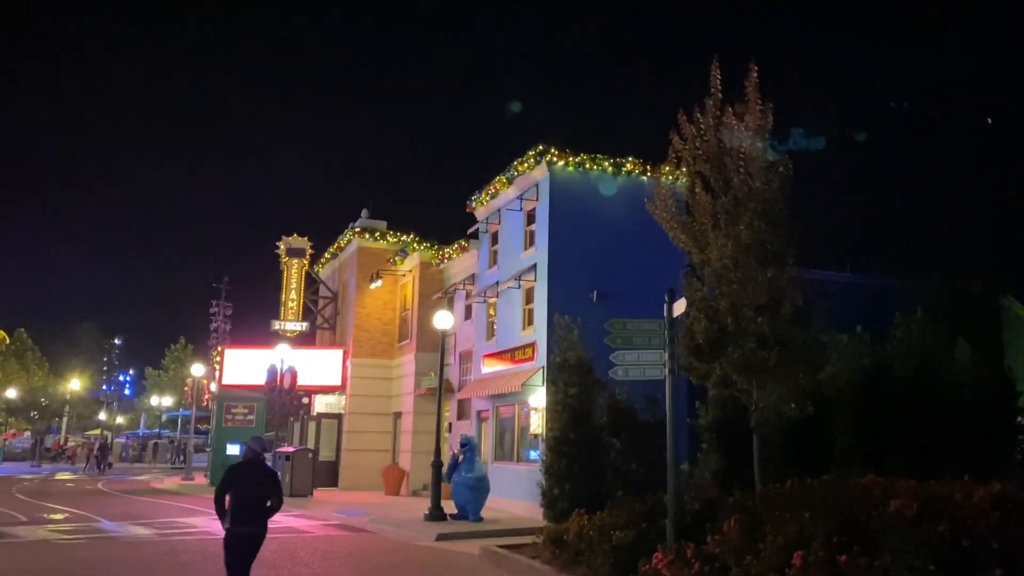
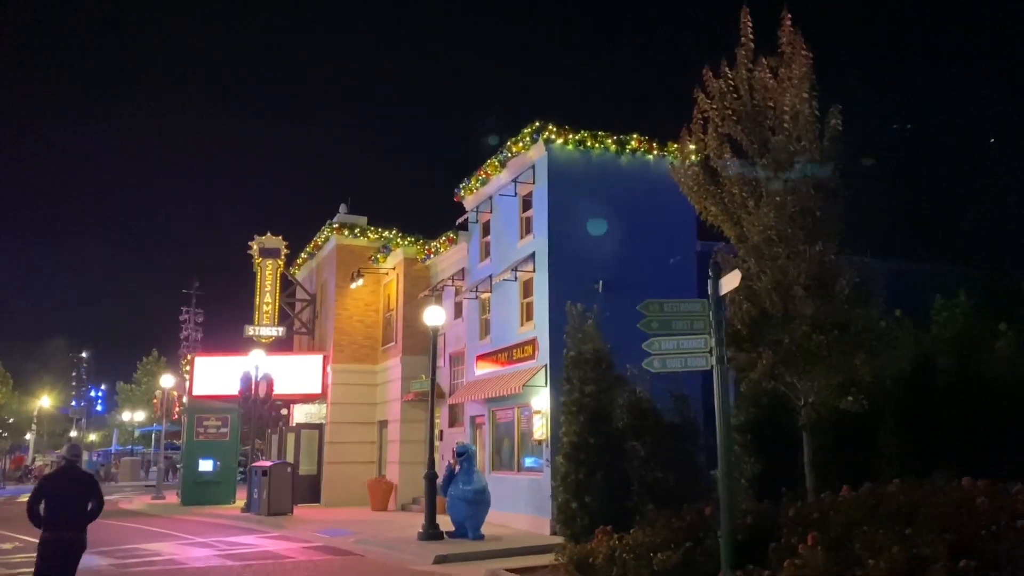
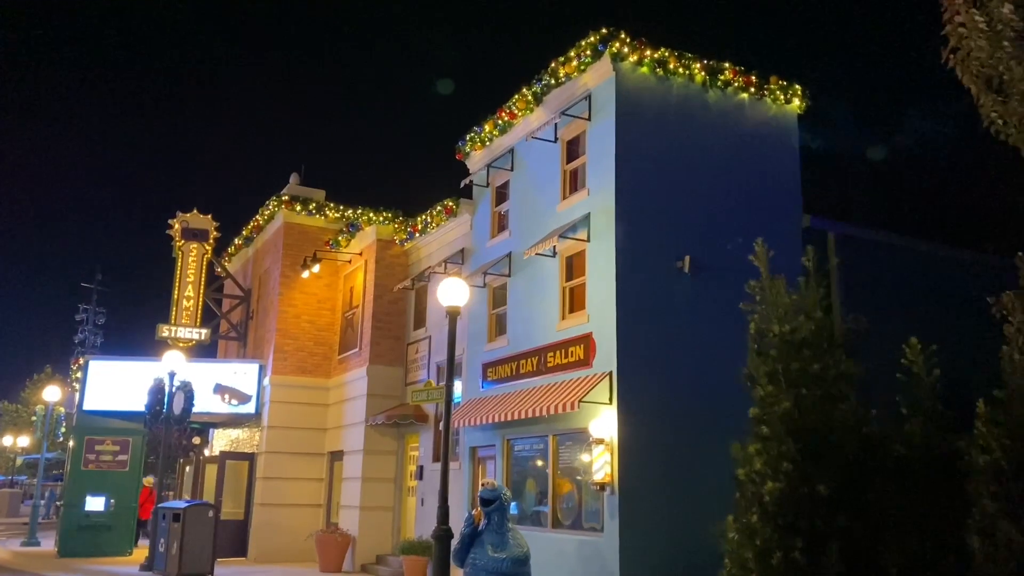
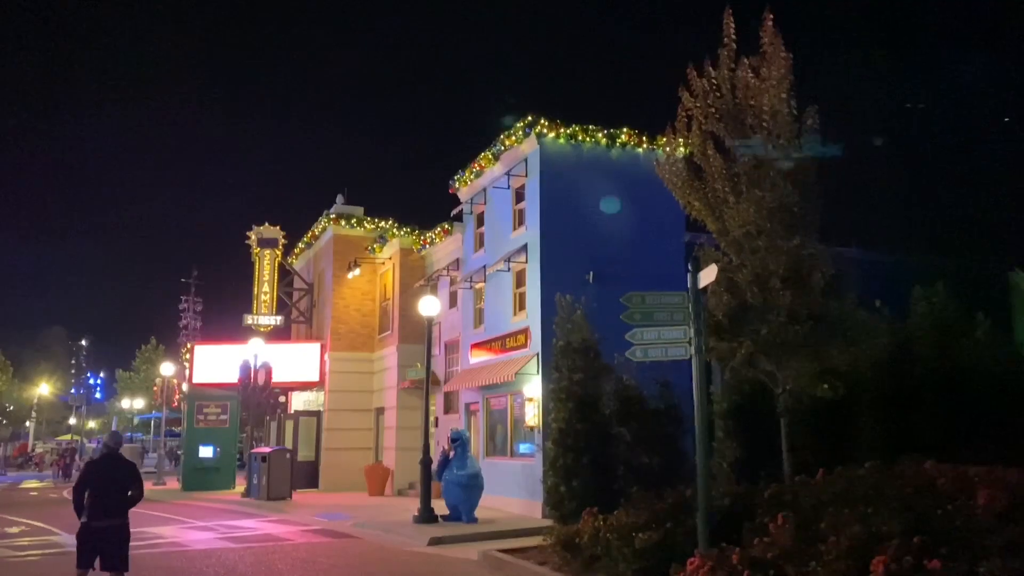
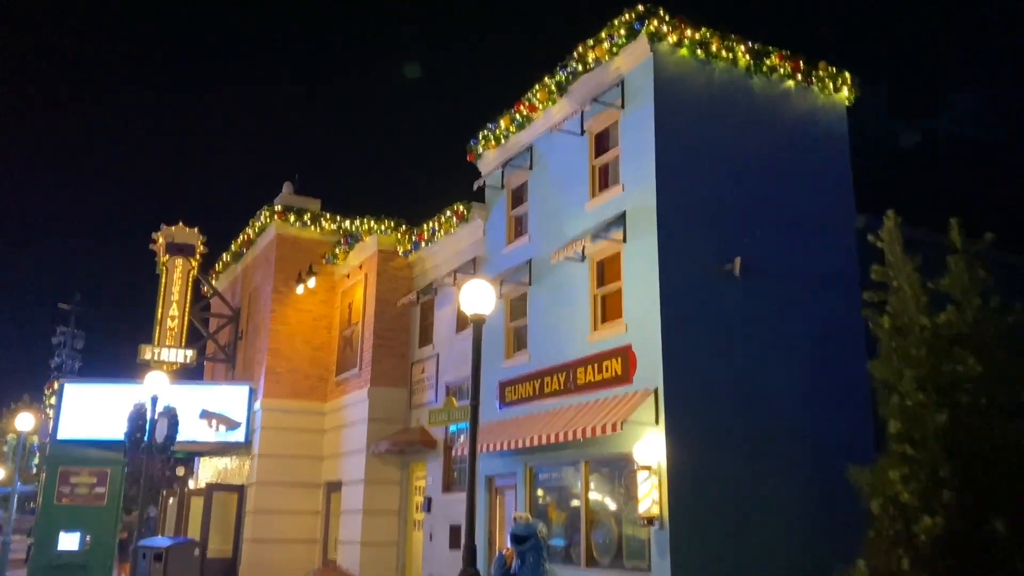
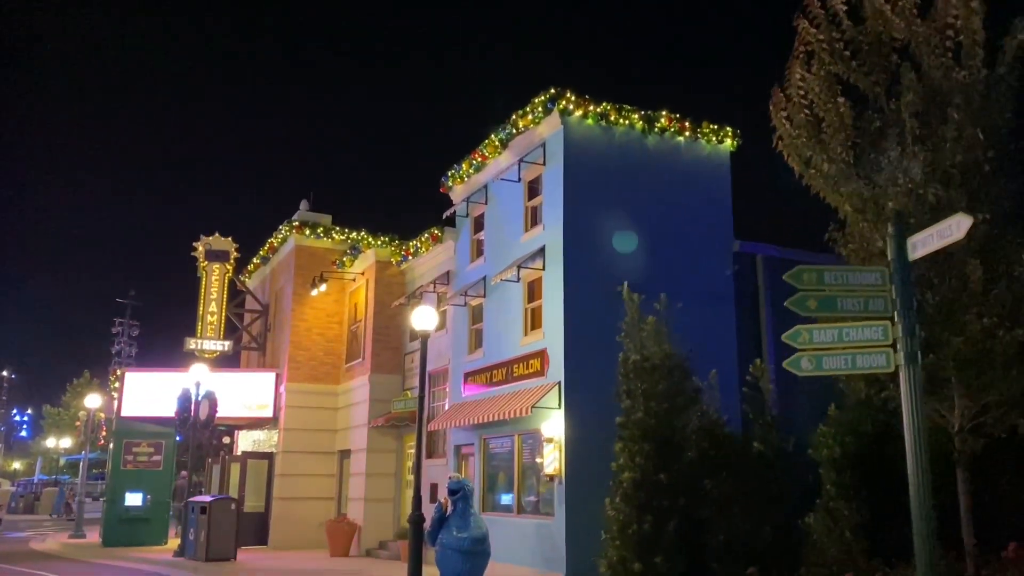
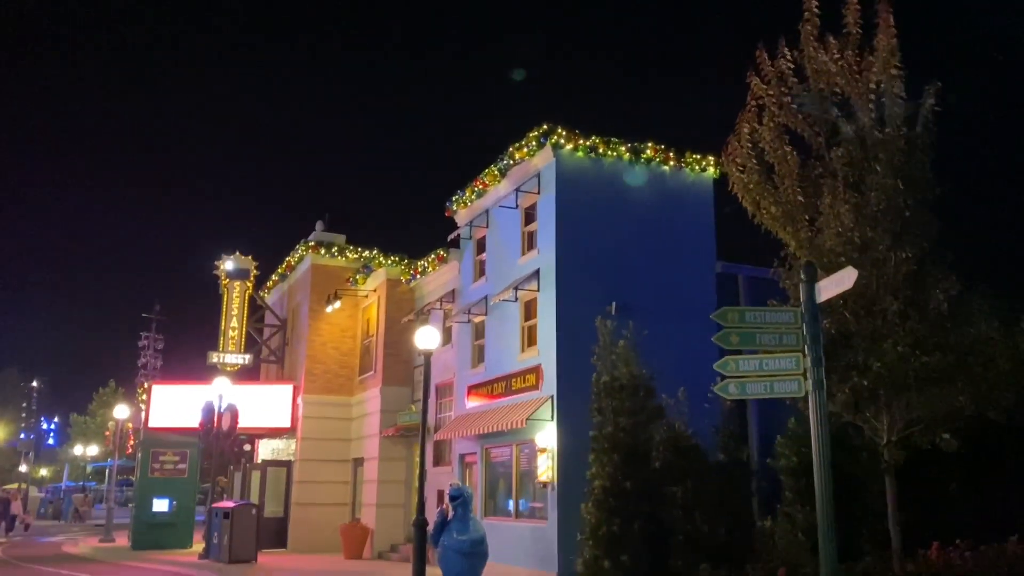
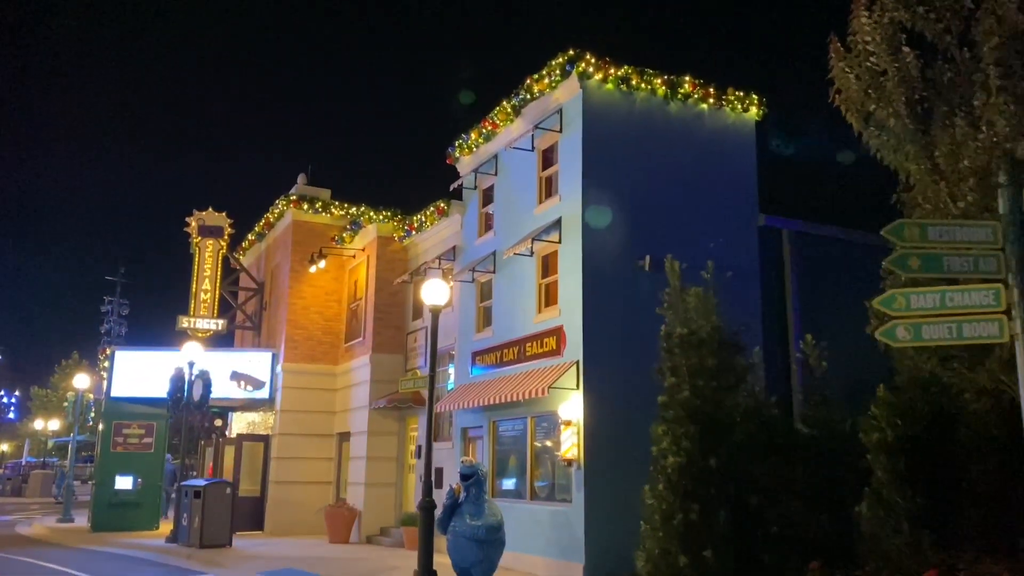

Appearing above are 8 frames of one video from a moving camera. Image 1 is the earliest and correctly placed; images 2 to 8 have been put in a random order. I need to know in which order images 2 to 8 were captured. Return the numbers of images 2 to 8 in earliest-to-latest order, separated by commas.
4, 2, 7, 6, 8, 3, 5
